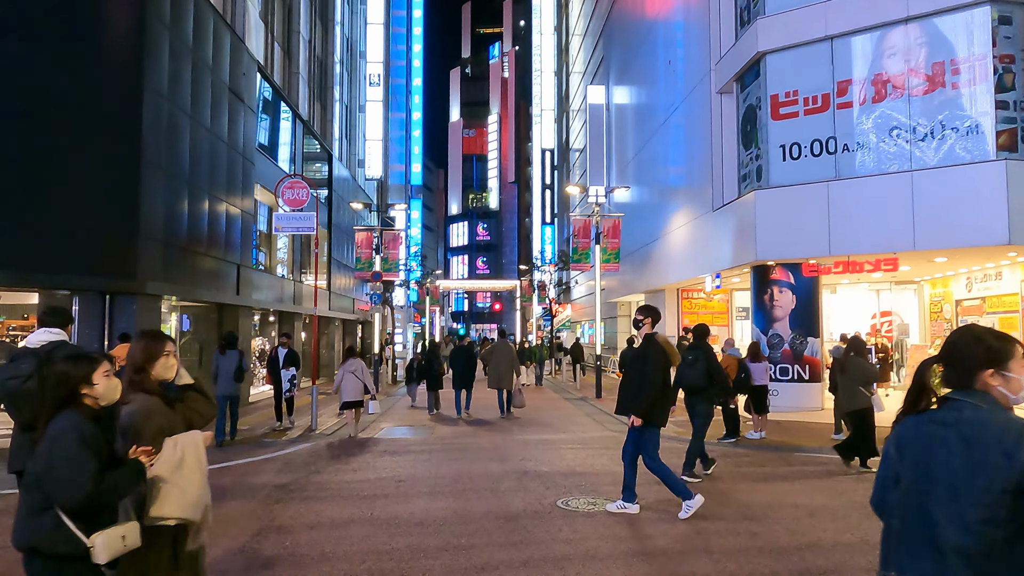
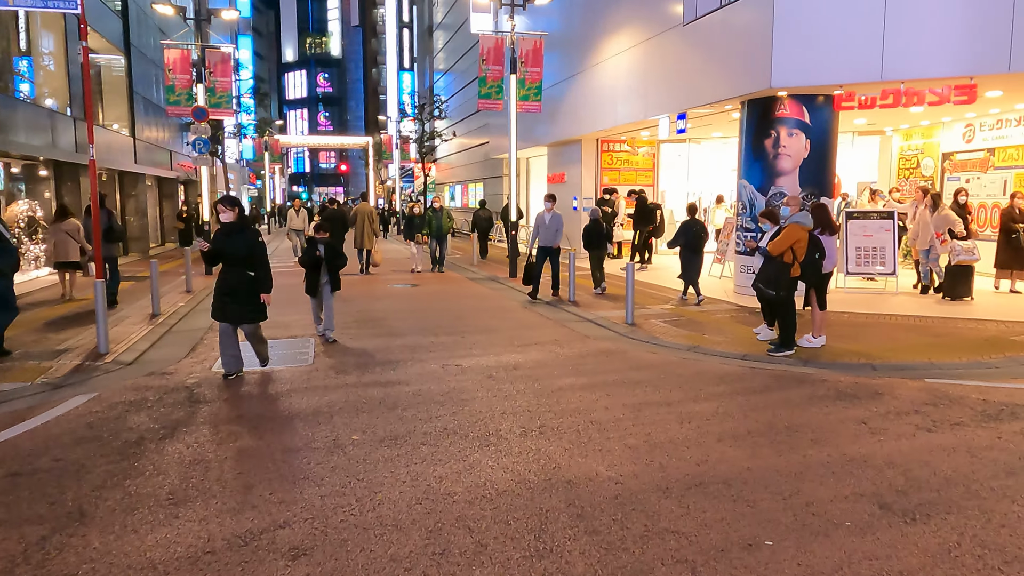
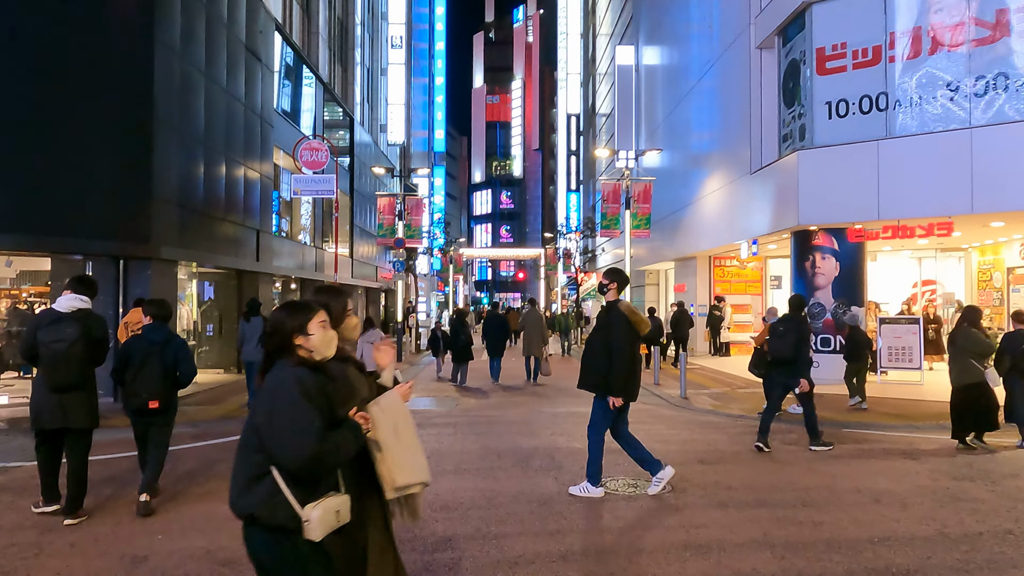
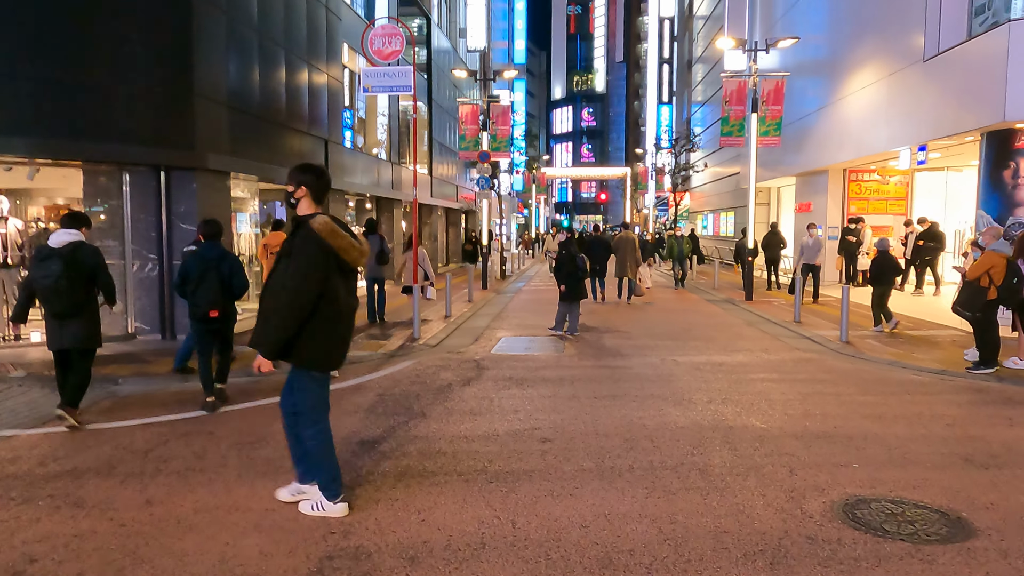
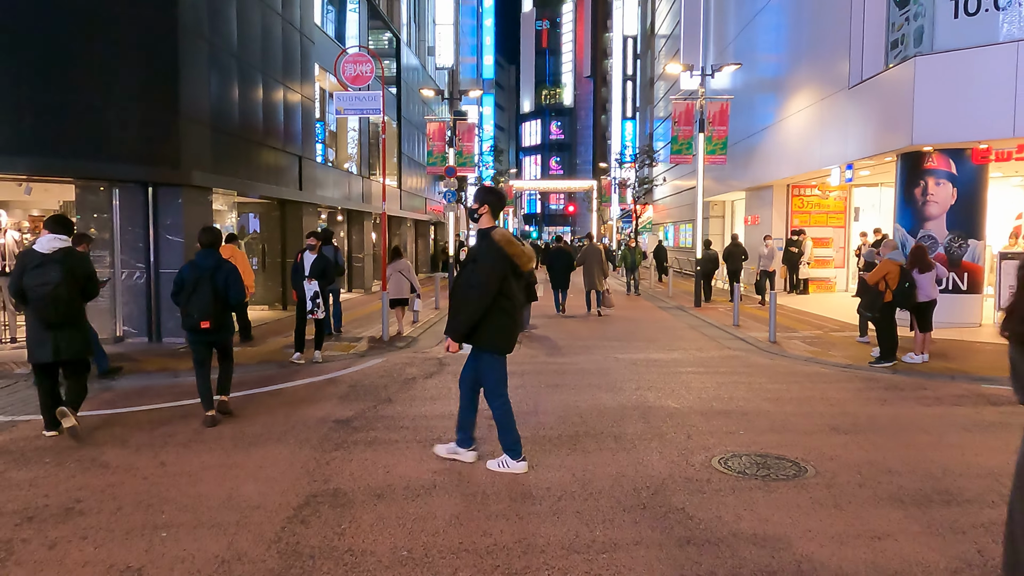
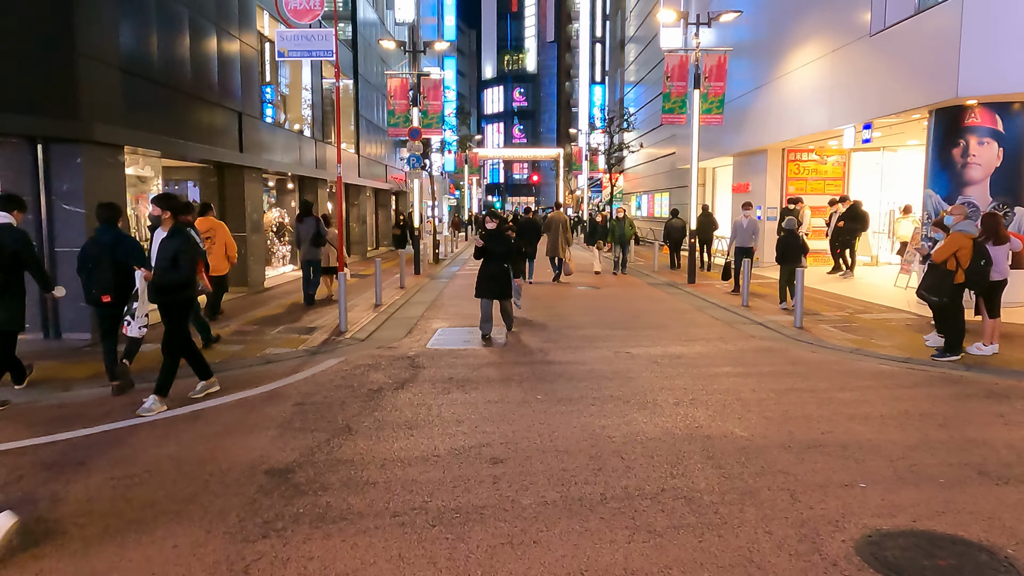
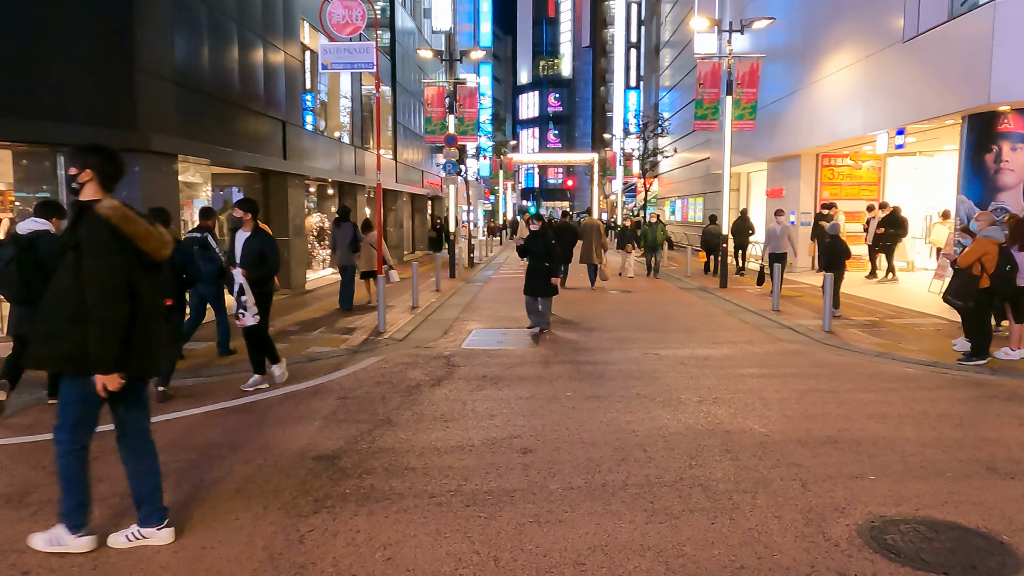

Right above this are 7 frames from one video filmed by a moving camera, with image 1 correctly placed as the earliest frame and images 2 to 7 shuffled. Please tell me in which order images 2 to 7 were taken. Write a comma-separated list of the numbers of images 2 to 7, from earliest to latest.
3, 5, 4, 7, 6, 2
